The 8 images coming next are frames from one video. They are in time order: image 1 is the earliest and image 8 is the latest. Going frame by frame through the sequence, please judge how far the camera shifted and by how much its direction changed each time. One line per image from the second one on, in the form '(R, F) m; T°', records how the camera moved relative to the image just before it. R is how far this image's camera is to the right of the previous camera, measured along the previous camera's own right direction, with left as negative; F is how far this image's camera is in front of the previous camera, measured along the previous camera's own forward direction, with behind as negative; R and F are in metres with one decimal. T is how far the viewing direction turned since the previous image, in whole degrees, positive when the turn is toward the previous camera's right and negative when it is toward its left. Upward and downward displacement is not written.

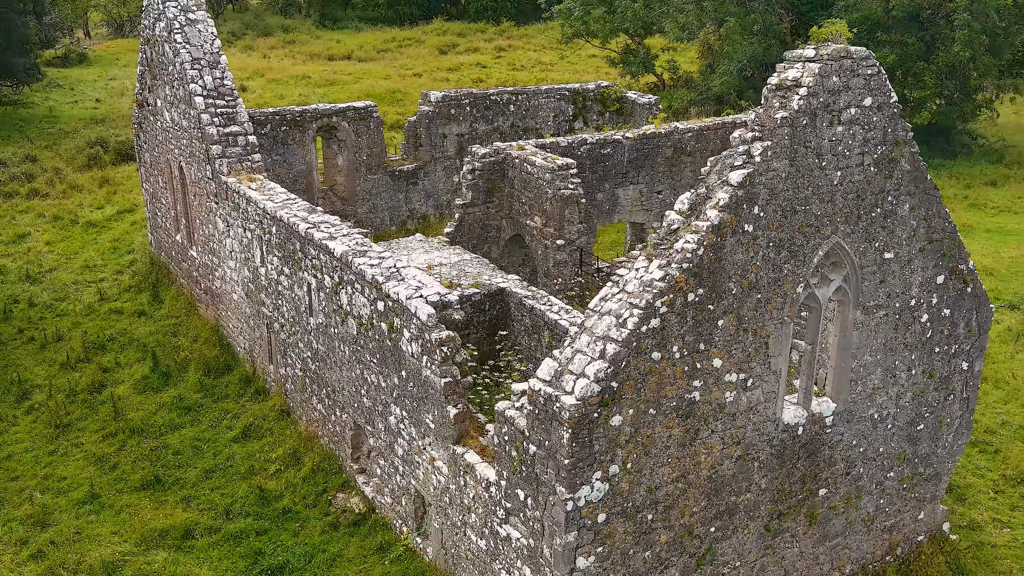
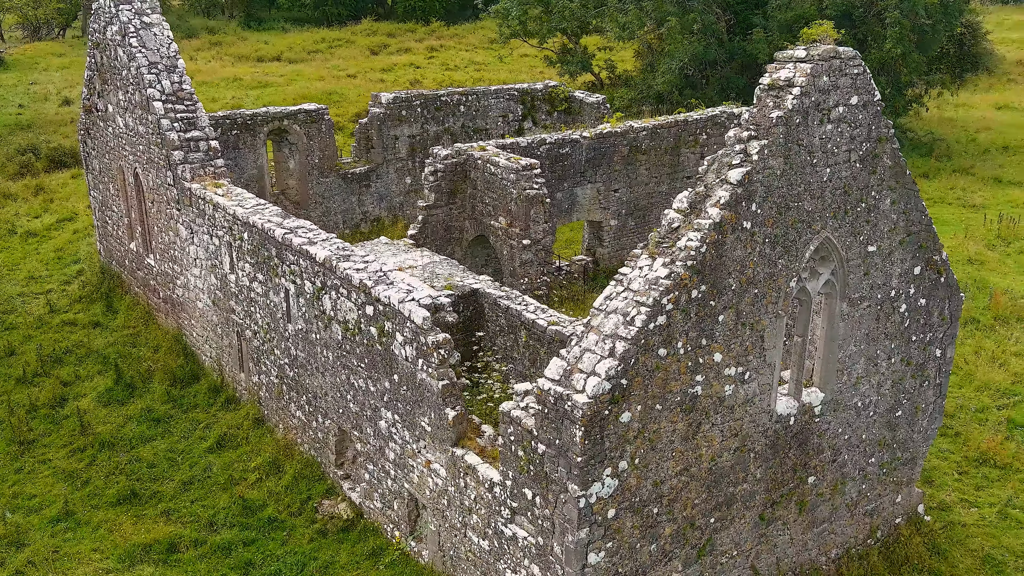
(-0.5, 0.0) m; +4°
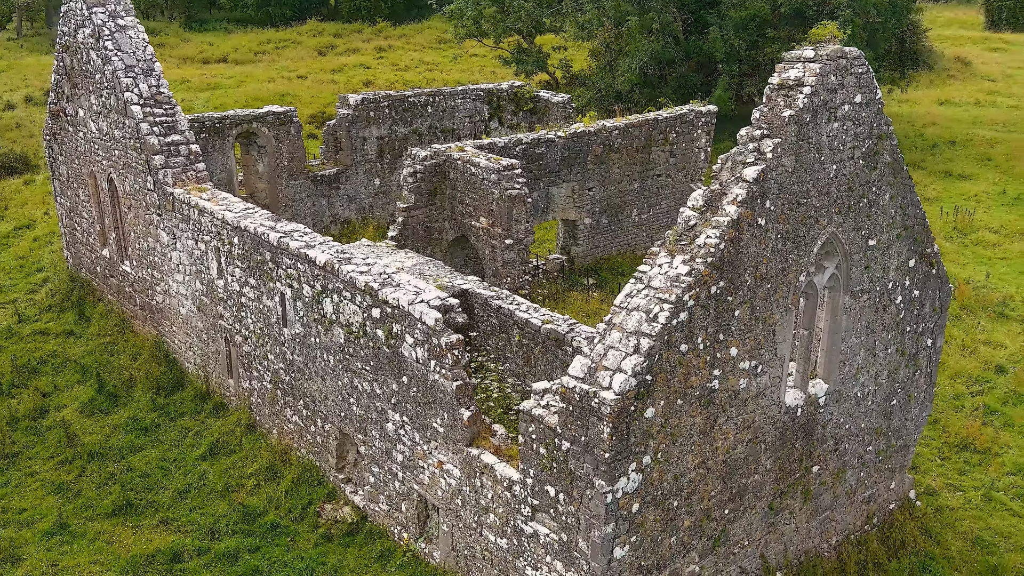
(-0.5, 0.0) m; +3°
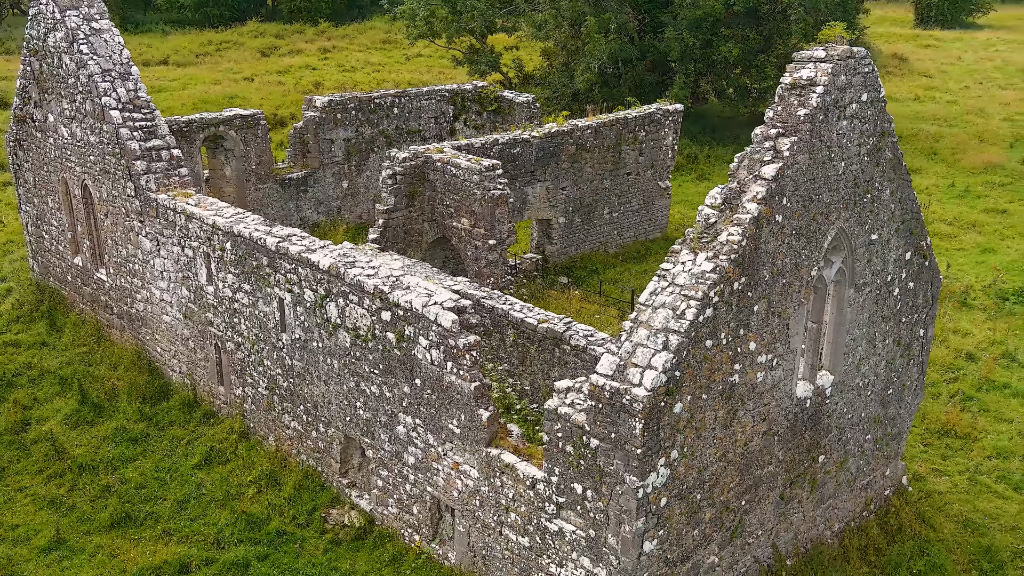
(-0.6, 0.0) m; +3°
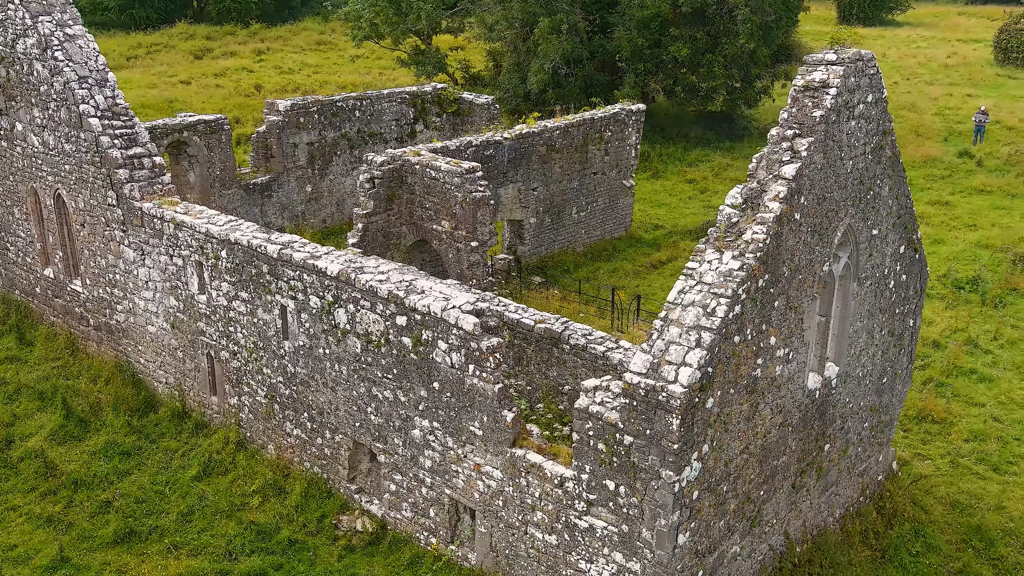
(-0.7, -0.1) m; +4°
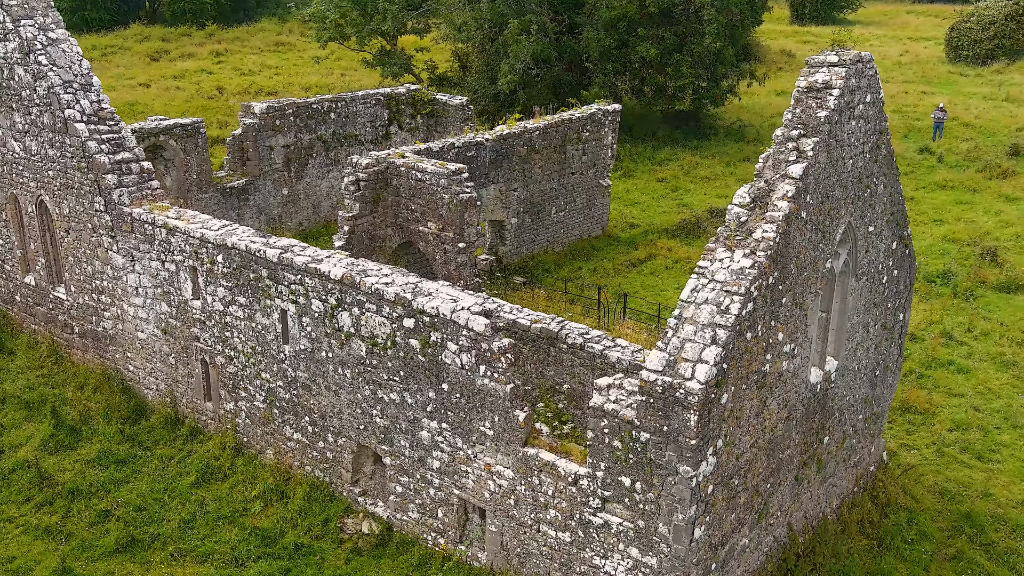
(-0.4, -0.1) m; +2°
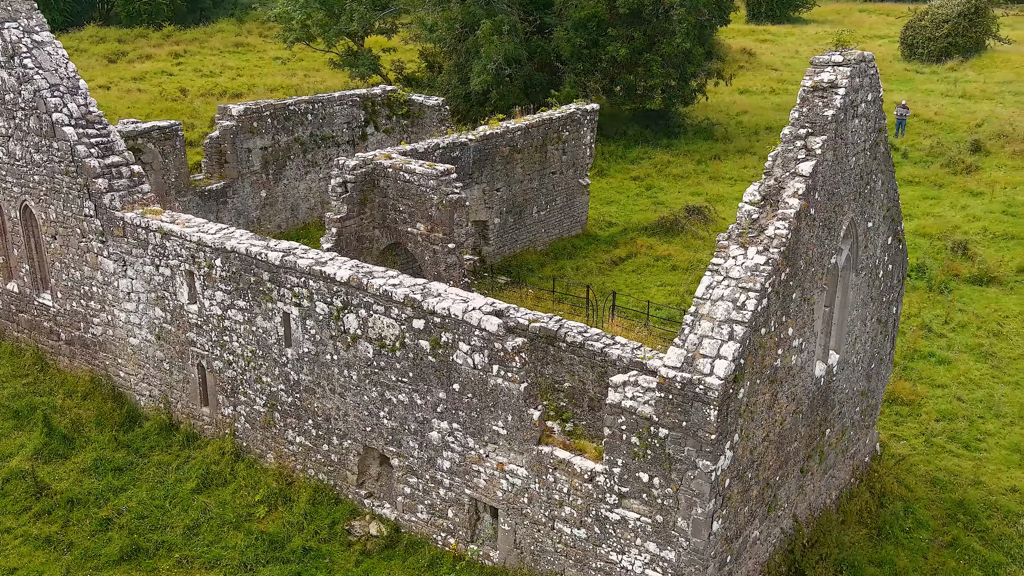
(-0.4, 0.0) m; +2°
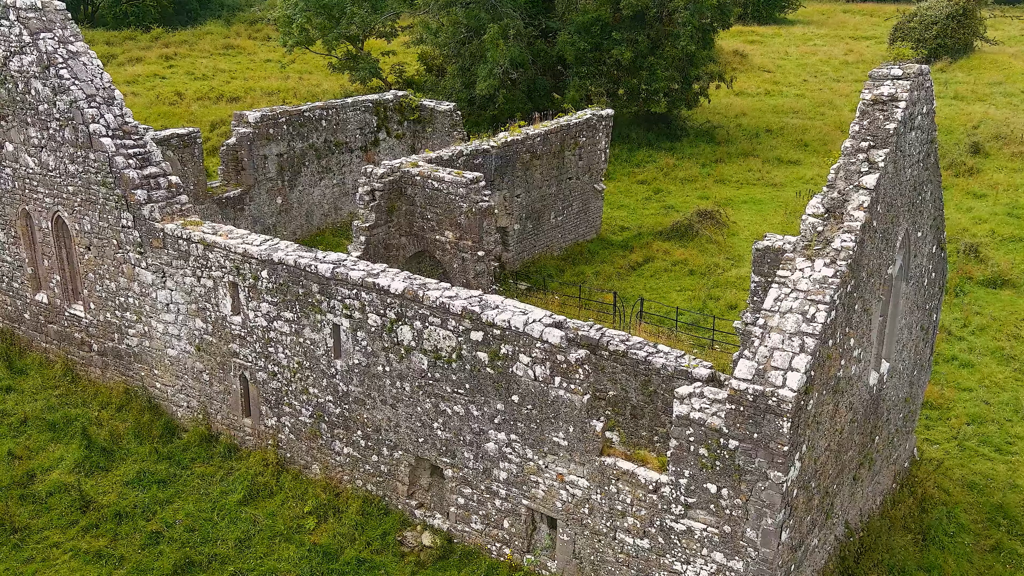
(-0.7, -0.1) m; 0°
